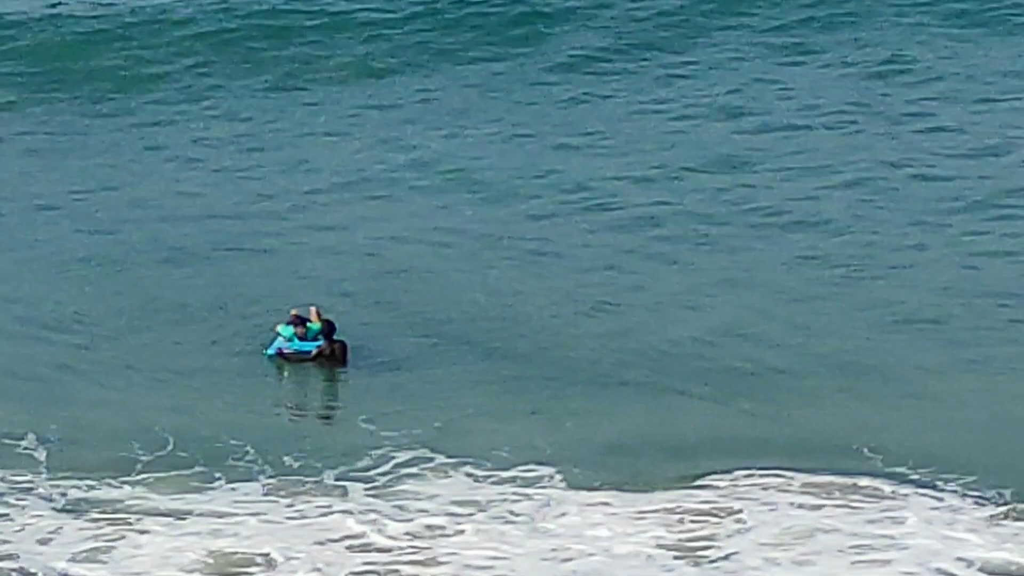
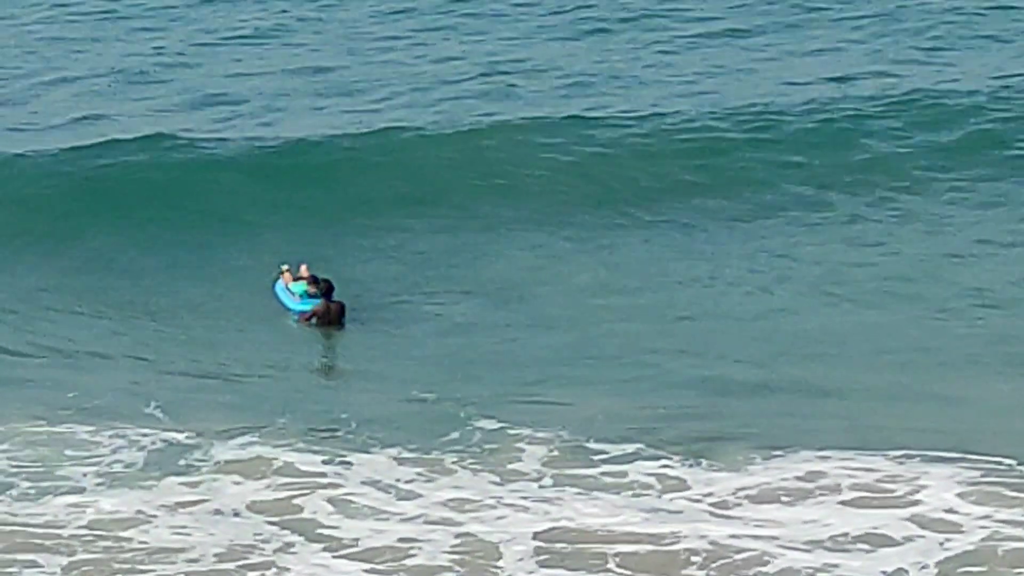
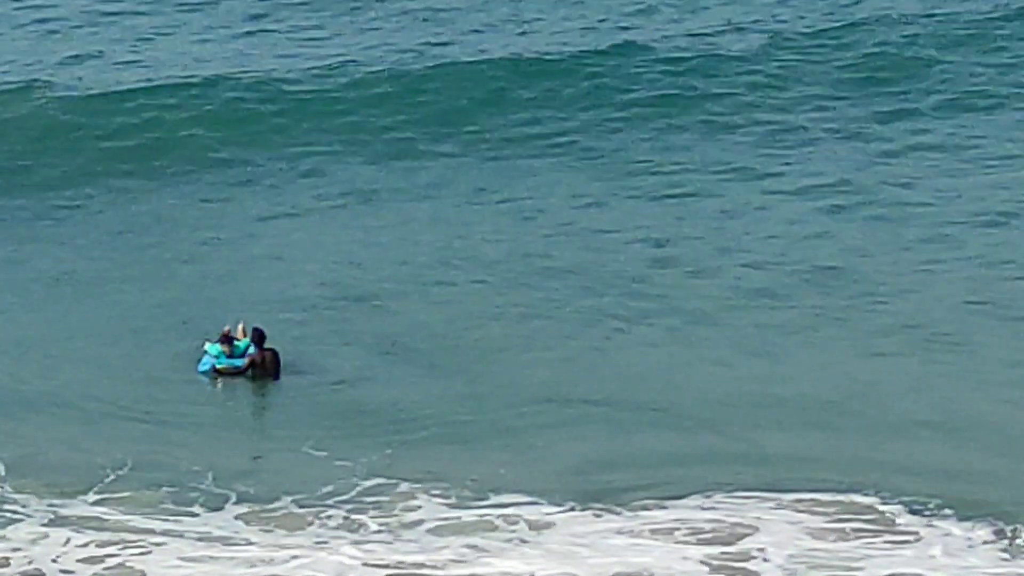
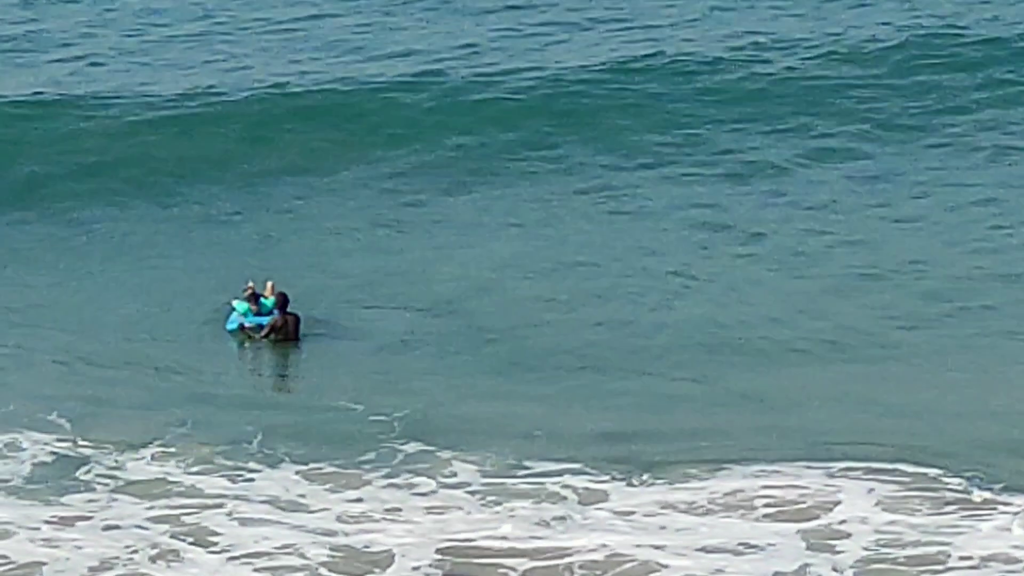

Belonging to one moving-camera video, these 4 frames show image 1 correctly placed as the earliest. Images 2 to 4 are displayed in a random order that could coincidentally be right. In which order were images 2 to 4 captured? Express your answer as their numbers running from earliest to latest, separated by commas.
3, 4, 2
